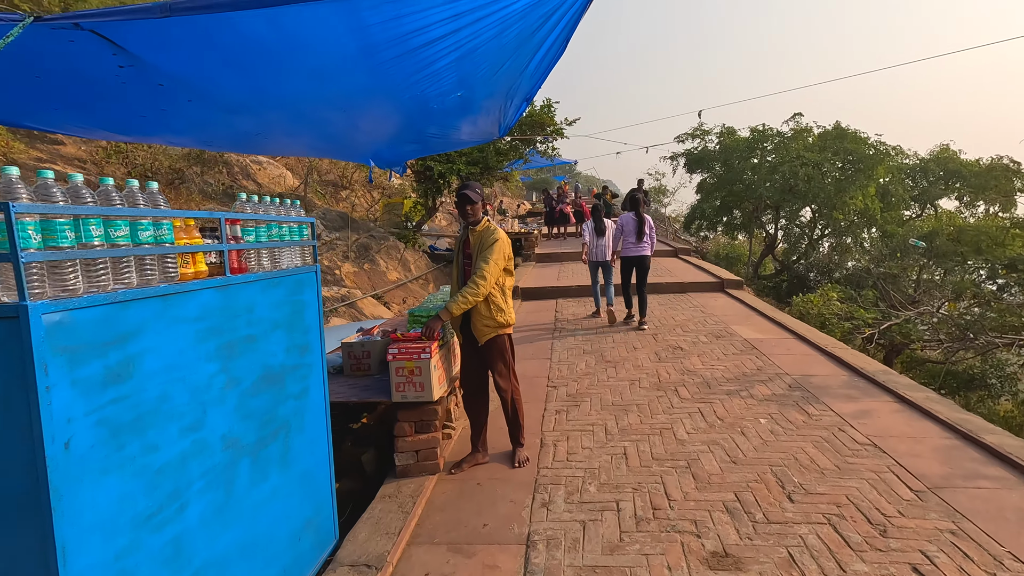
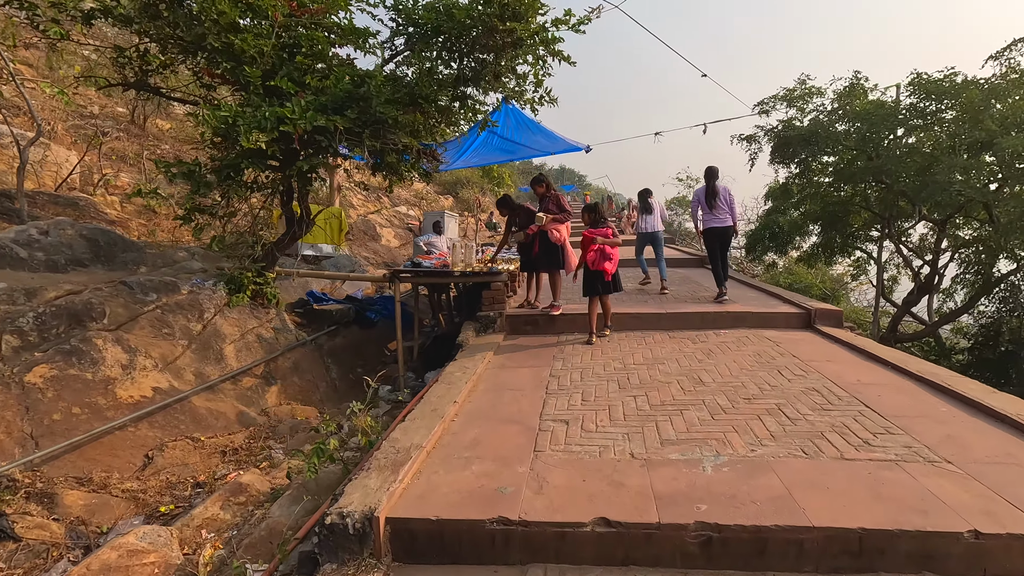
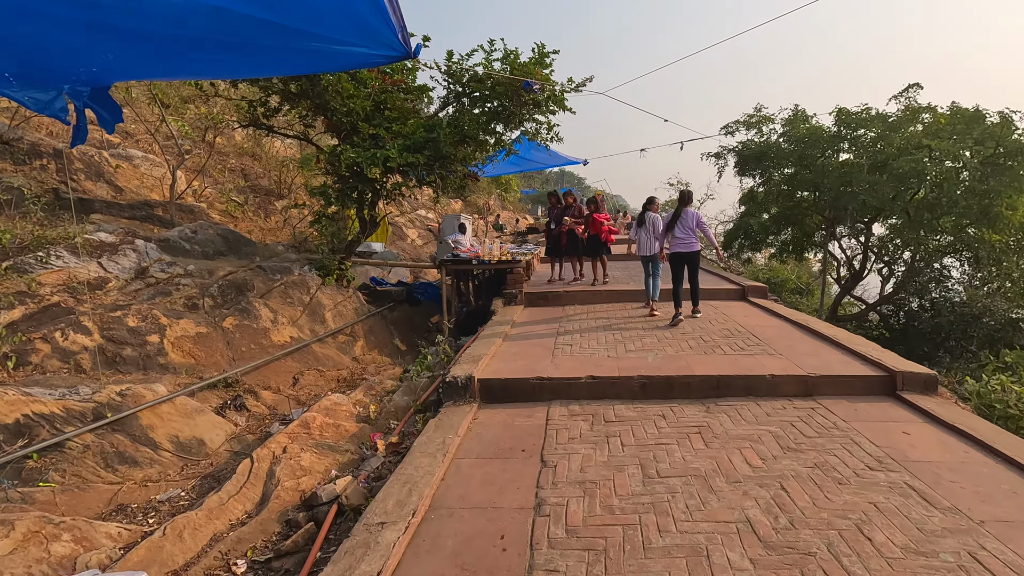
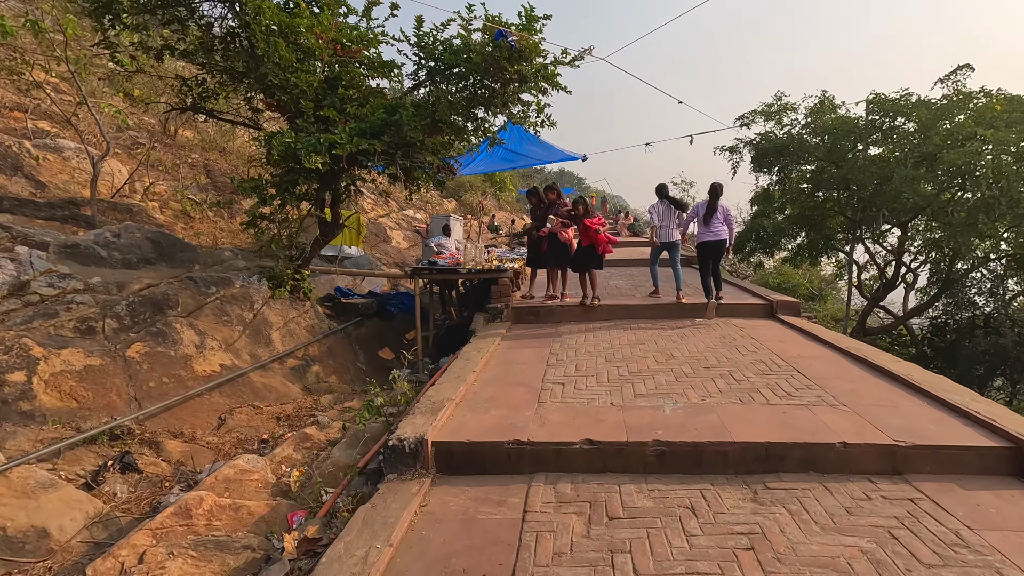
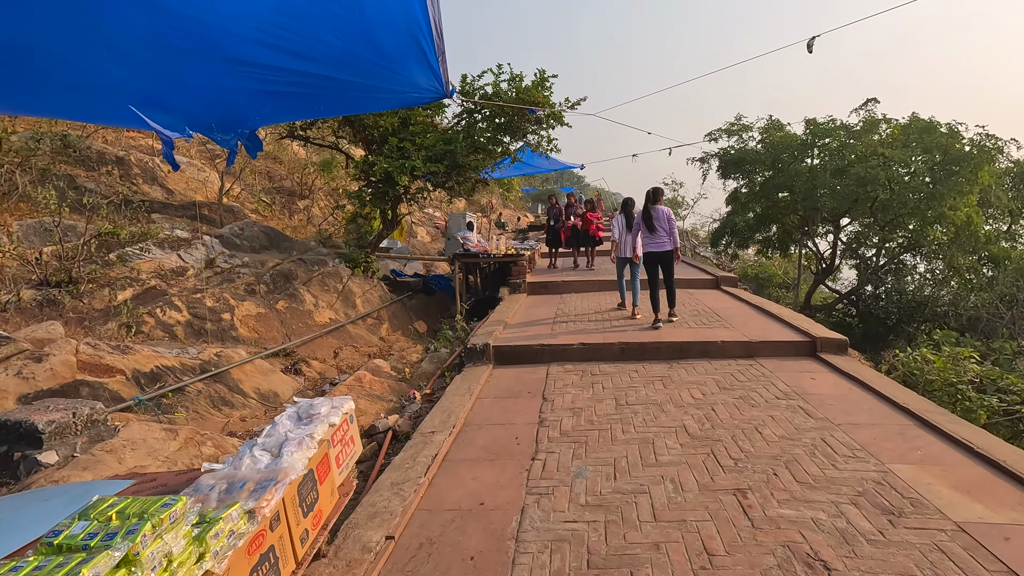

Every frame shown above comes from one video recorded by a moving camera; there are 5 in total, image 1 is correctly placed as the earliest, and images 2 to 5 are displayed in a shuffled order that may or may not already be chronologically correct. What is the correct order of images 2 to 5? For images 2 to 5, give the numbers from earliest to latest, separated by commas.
5, 3, 4, 2
